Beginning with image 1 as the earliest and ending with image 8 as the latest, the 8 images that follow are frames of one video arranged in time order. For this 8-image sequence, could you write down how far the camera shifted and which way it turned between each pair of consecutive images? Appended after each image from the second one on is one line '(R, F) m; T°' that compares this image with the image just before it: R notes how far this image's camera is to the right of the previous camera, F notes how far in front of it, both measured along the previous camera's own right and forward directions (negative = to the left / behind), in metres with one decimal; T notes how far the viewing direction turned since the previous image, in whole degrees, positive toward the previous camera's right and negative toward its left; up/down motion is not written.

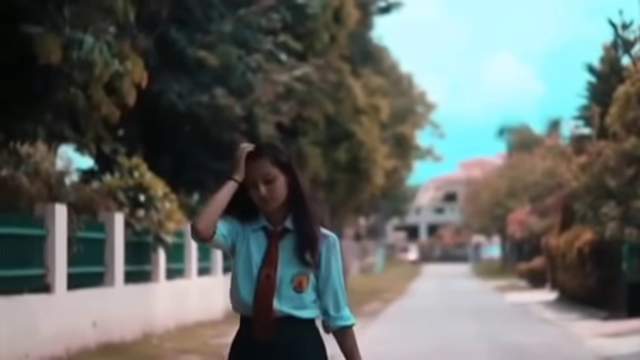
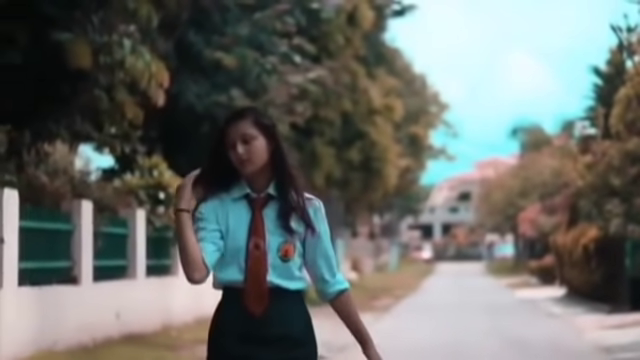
(0.0, -1.0) m; -1°
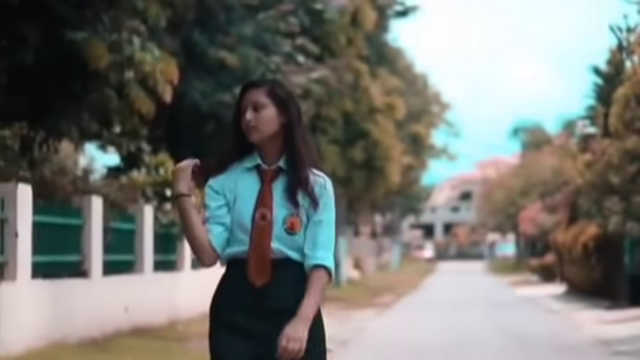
(0.0, -0.4) m; 0°
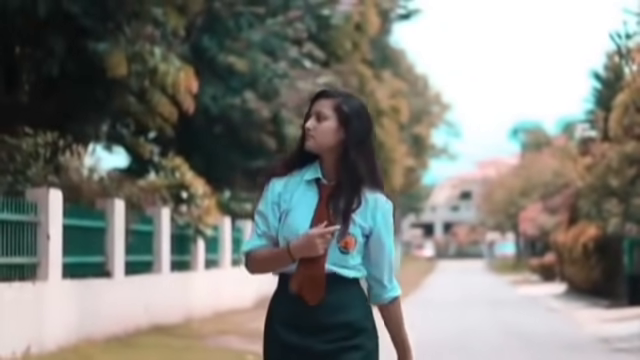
(-0.2, -0.8) m; 0°
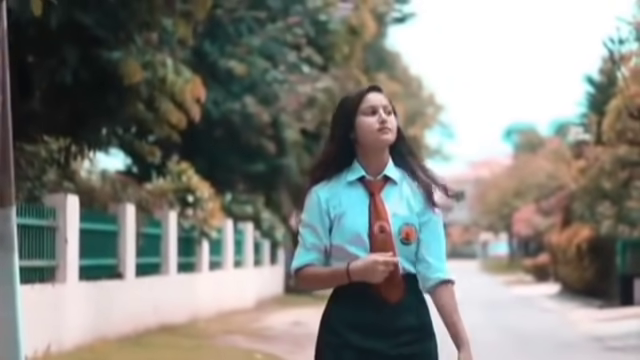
(-0.2, -0.7) m; 0°
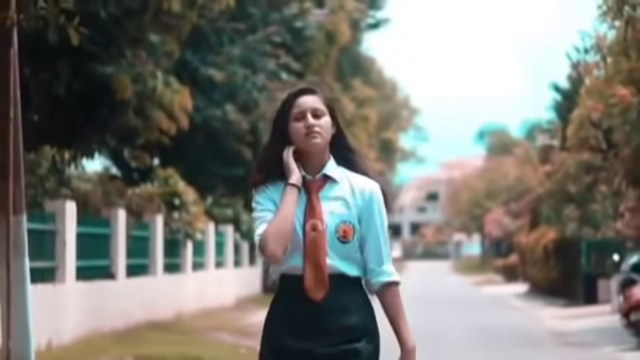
(-0.1, -1.4) m; +1°
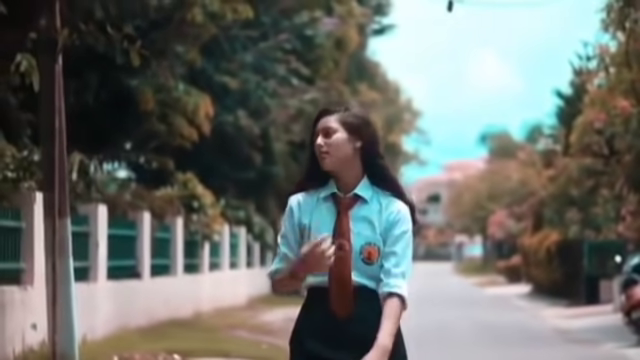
(-0.2, -1.0) m; 0°
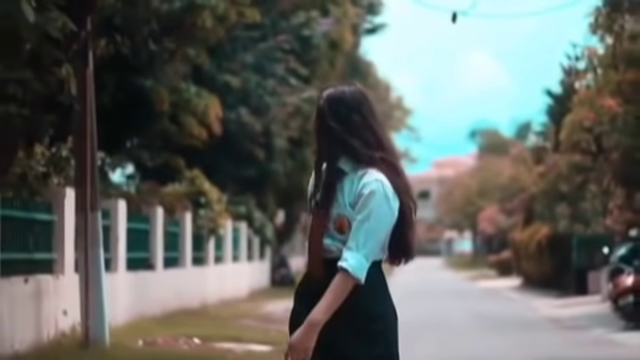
(-0.2, -1.2) m; 0°
